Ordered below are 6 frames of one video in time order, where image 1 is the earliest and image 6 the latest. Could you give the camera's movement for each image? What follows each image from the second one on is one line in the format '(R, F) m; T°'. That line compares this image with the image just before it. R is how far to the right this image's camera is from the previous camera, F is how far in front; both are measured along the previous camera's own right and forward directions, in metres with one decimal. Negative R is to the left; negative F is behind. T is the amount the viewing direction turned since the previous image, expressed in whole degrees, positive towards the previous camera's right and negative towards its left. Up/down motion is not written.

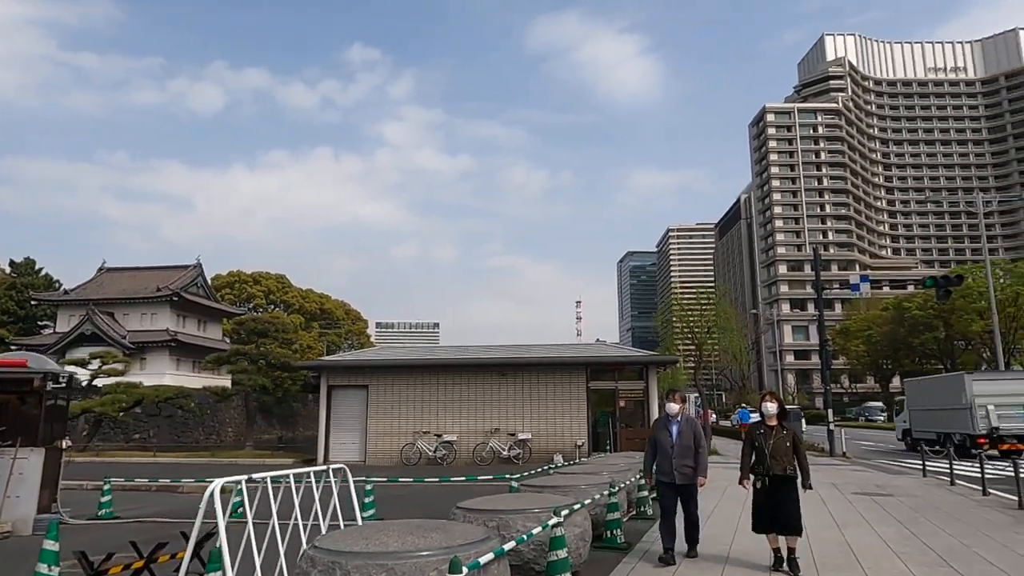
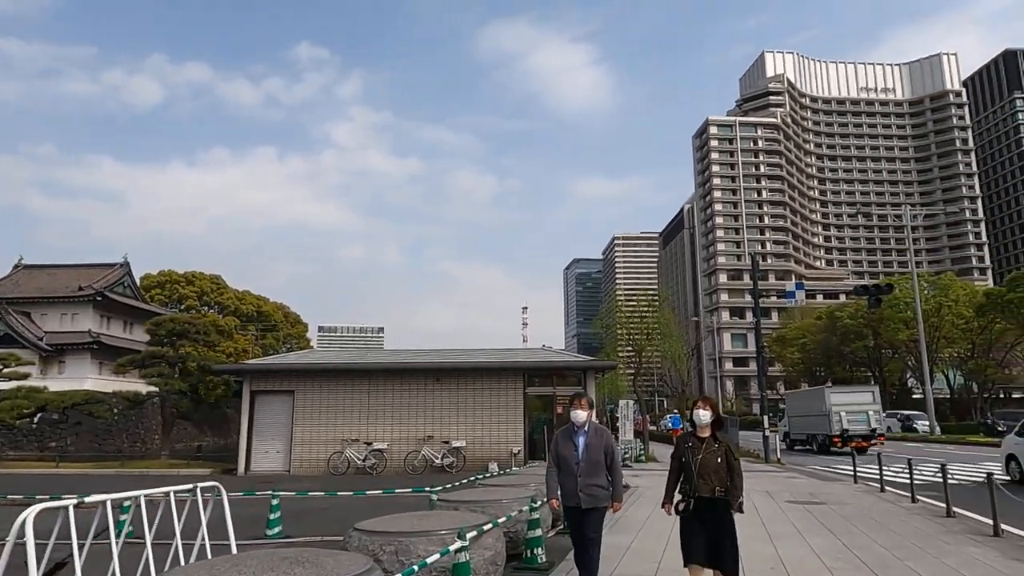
(+0.3, +0.5) m; +4°
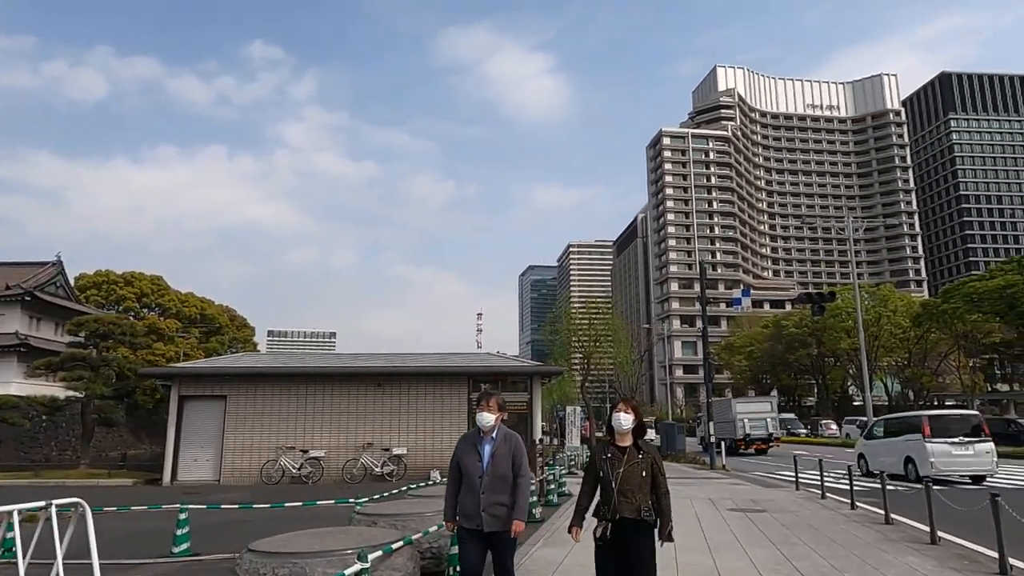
(+0.2, +0.4) m; +4°
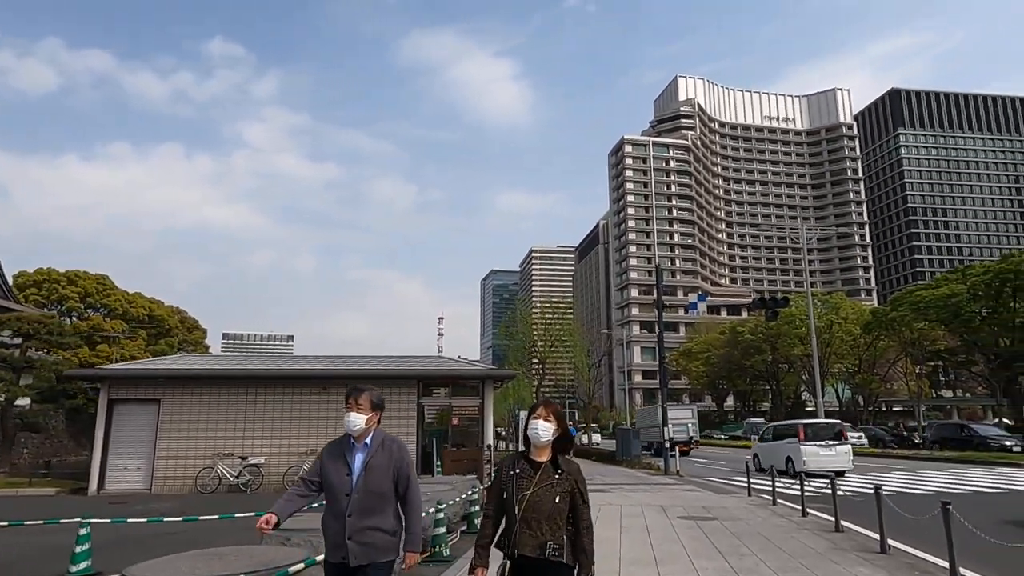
(+0.2, +0.4) m; +3°
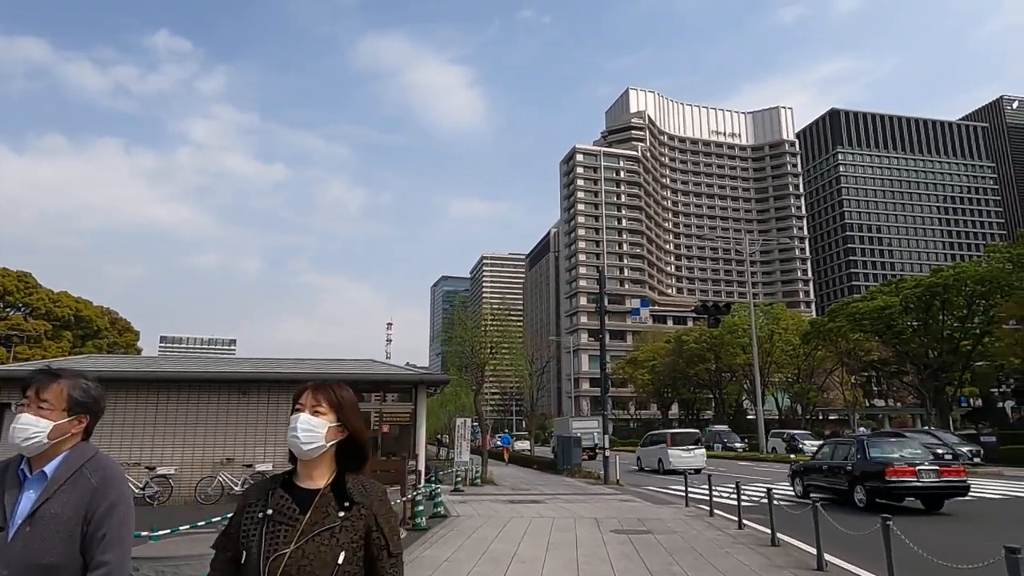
(+0.3, +0.6) m; +4°
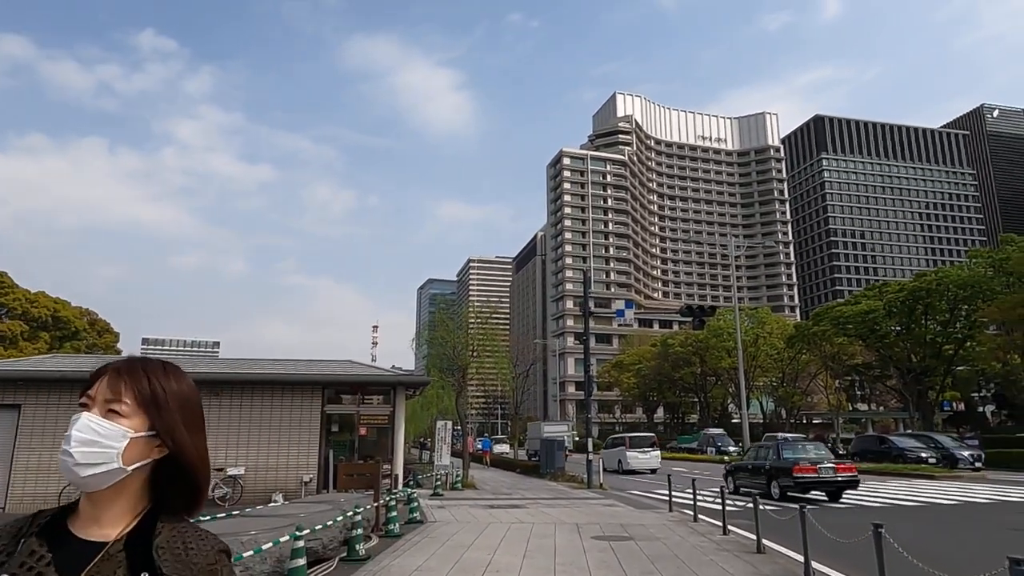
(+0.1, +0.3) m; +1°
